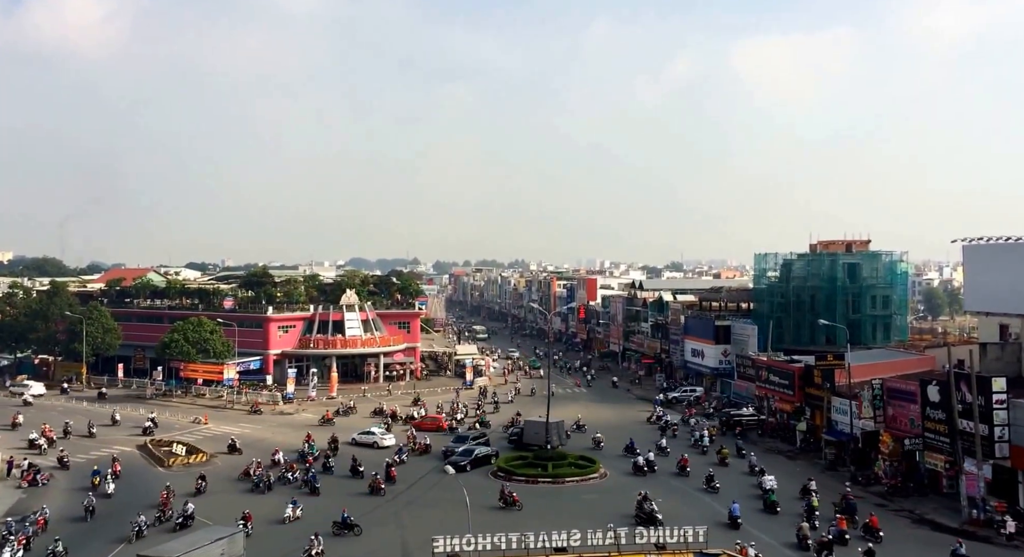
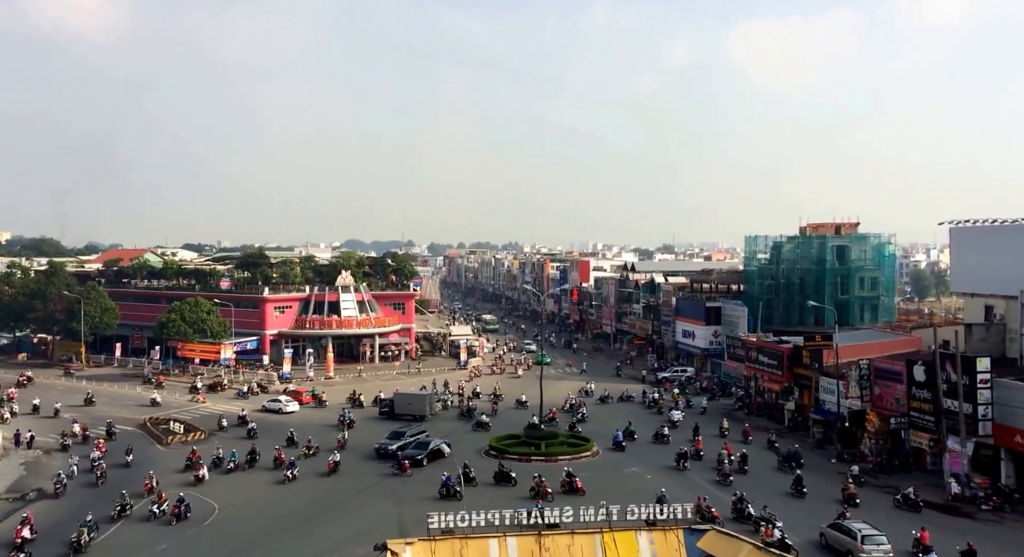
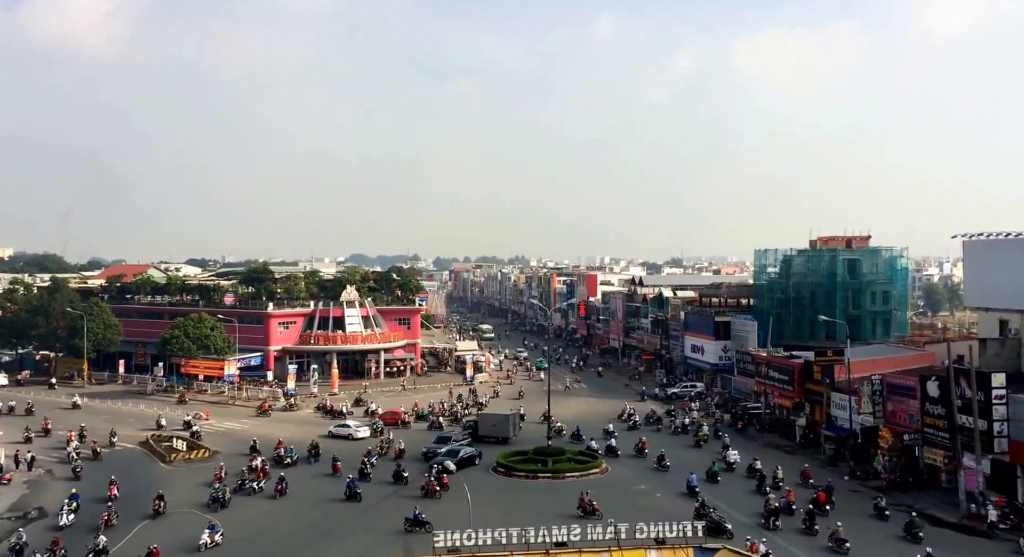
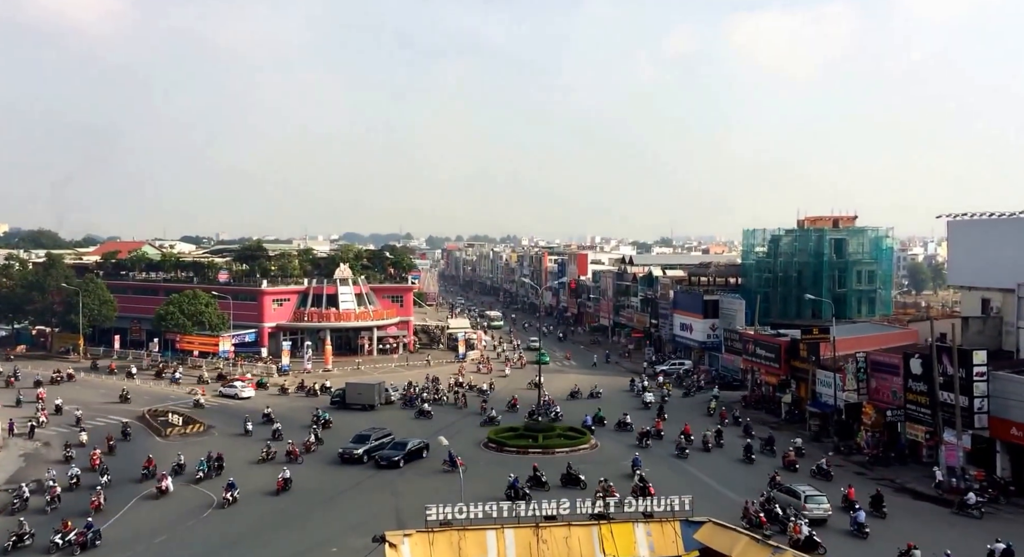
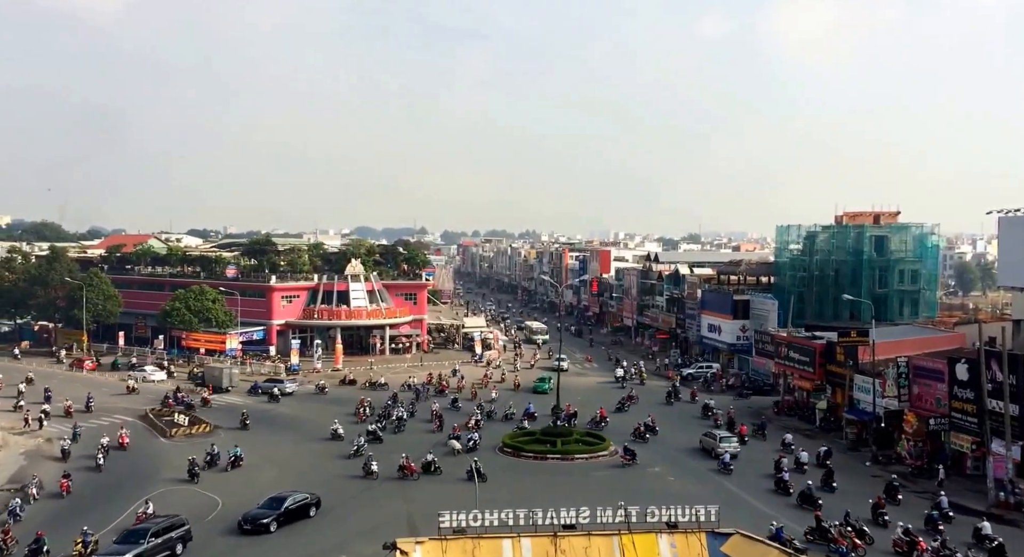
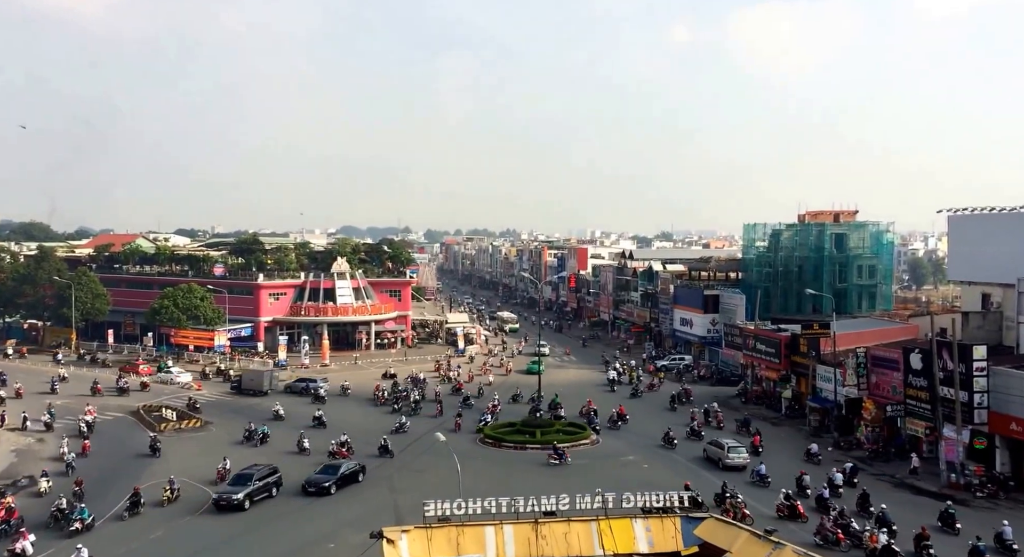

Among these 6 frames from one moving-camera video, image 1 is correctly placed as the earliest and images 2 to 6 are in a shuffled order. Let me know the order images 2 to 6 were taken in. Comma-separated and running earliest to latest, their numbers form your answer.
3, 2, 4, 6, 5
